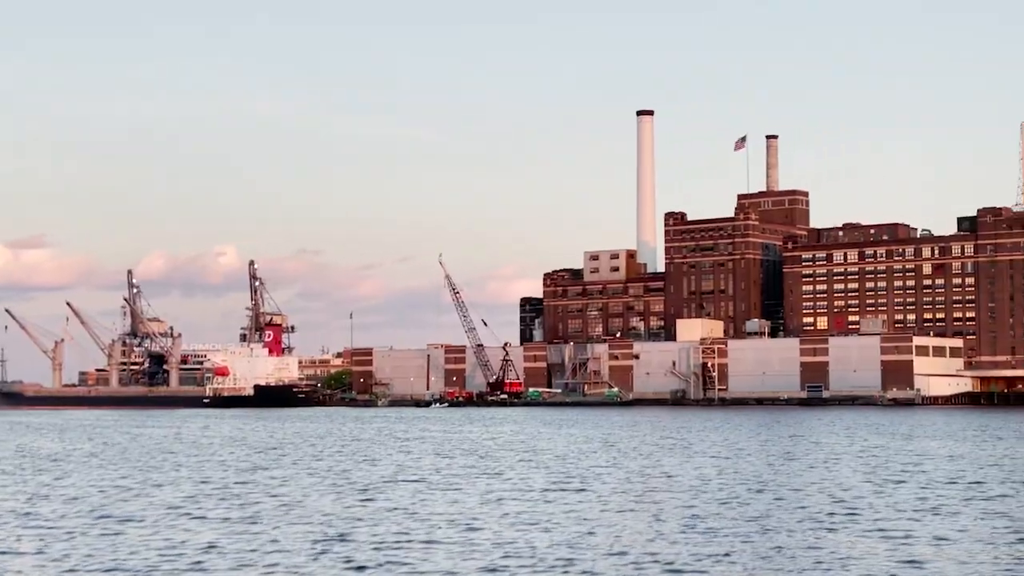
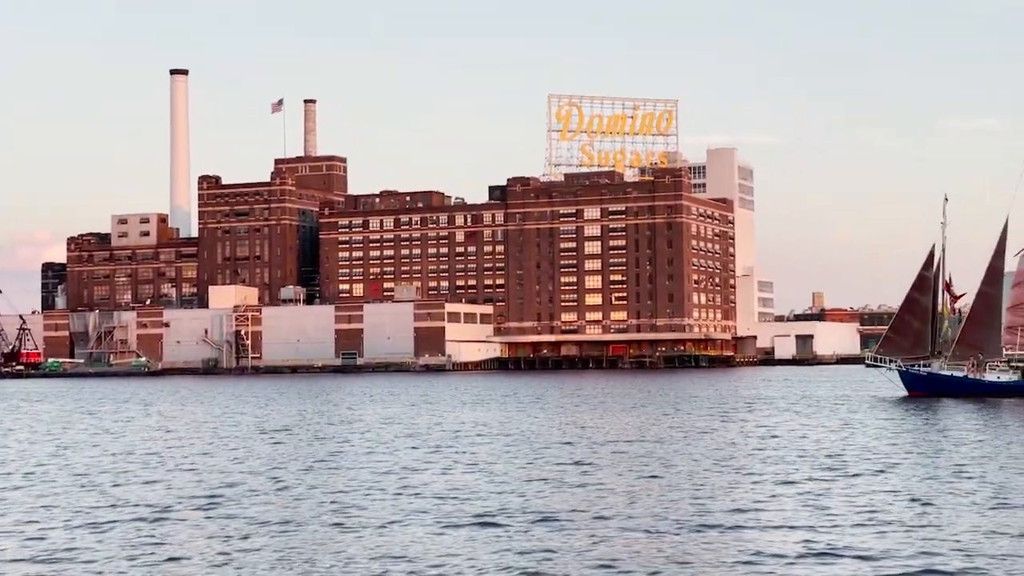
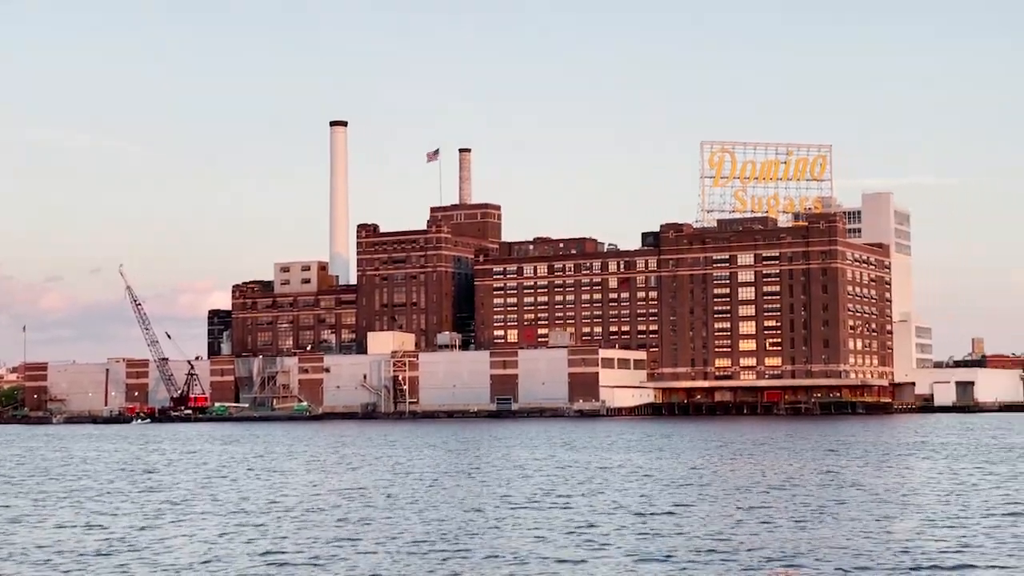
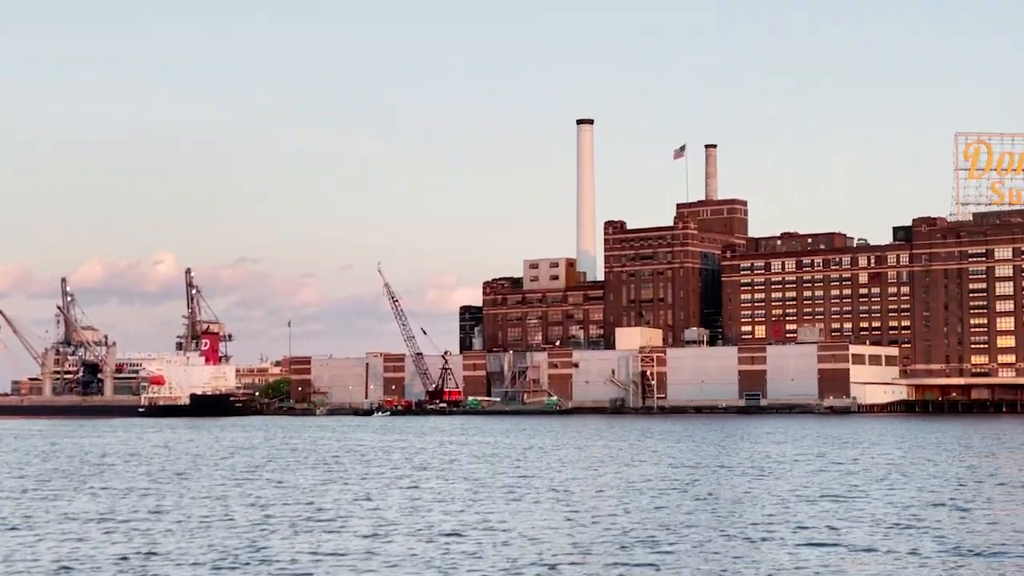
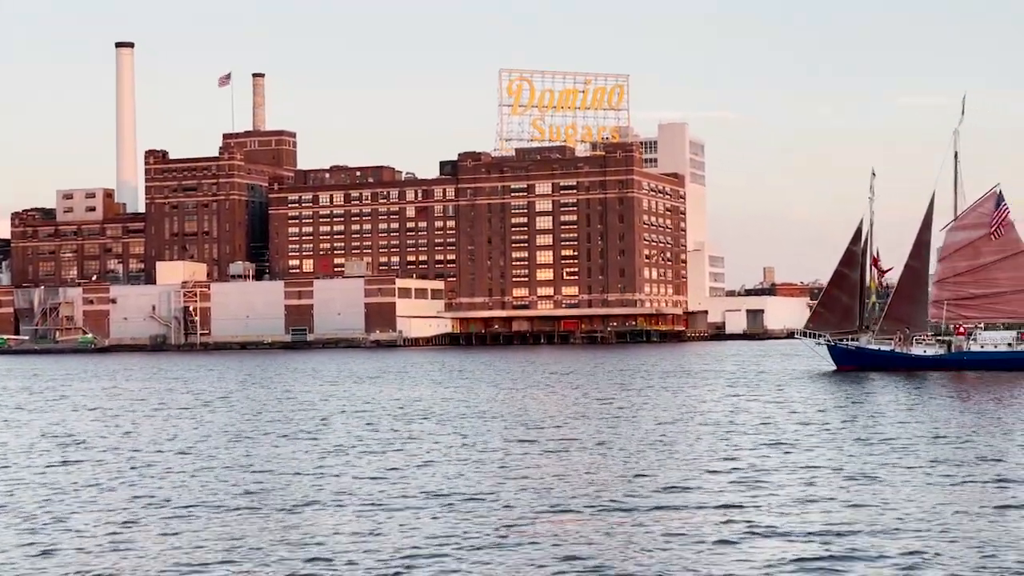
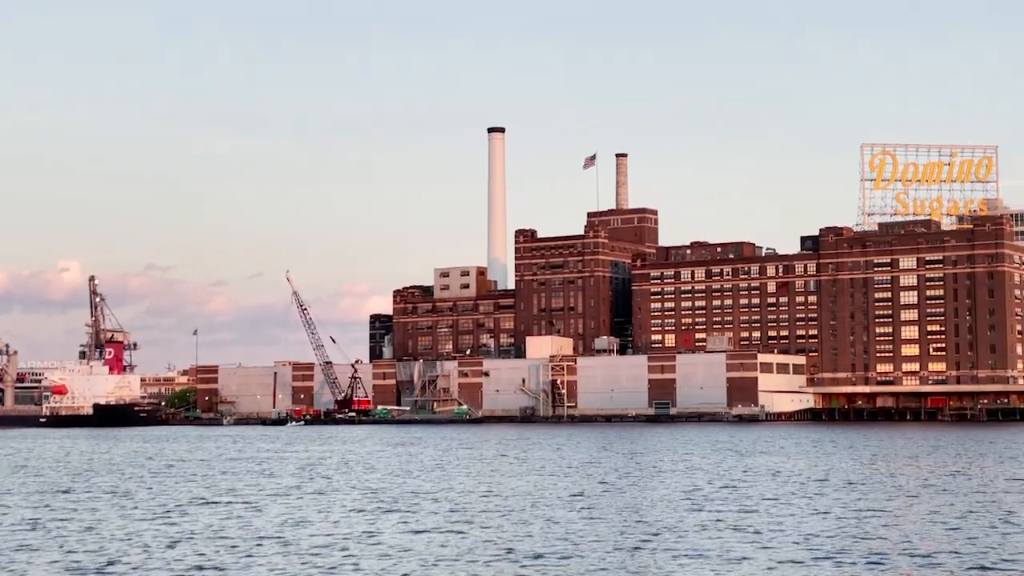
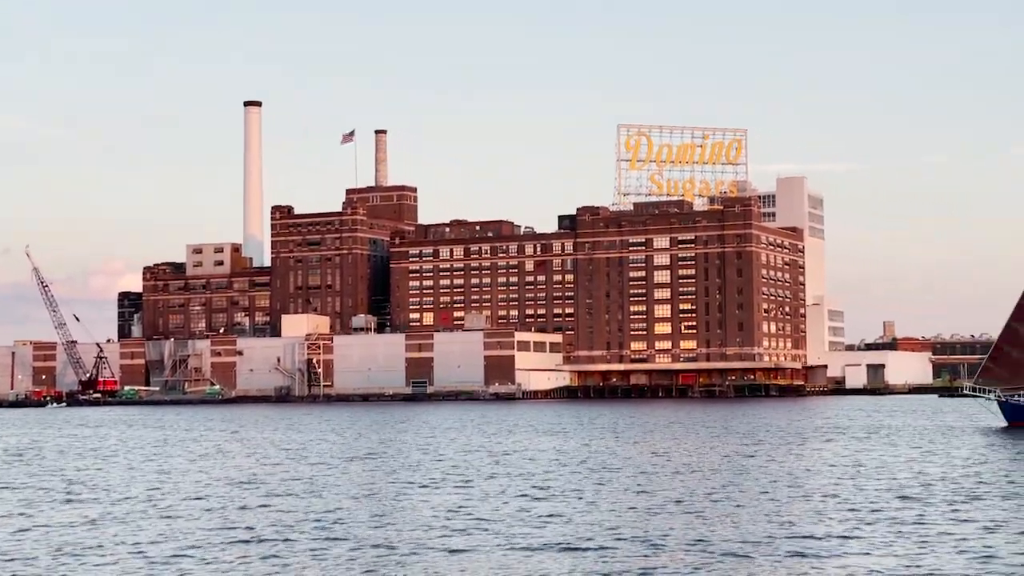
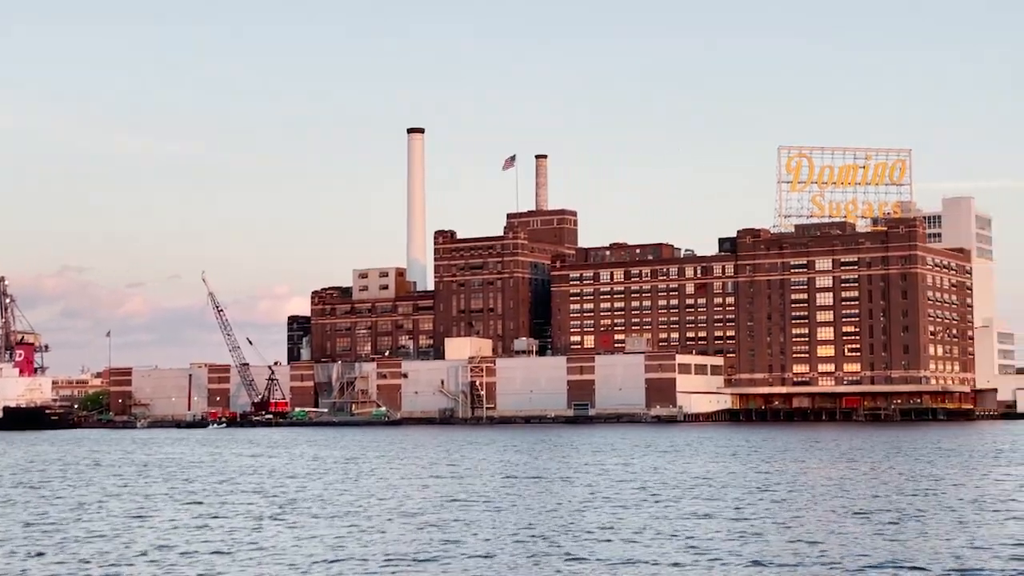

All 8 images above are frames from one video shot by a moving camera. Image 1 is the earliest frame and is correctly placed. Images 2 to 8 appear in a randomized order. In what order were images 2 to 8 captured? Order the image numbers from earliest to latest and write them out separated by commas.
4, 6, 8, 3, 7, 2, 5
